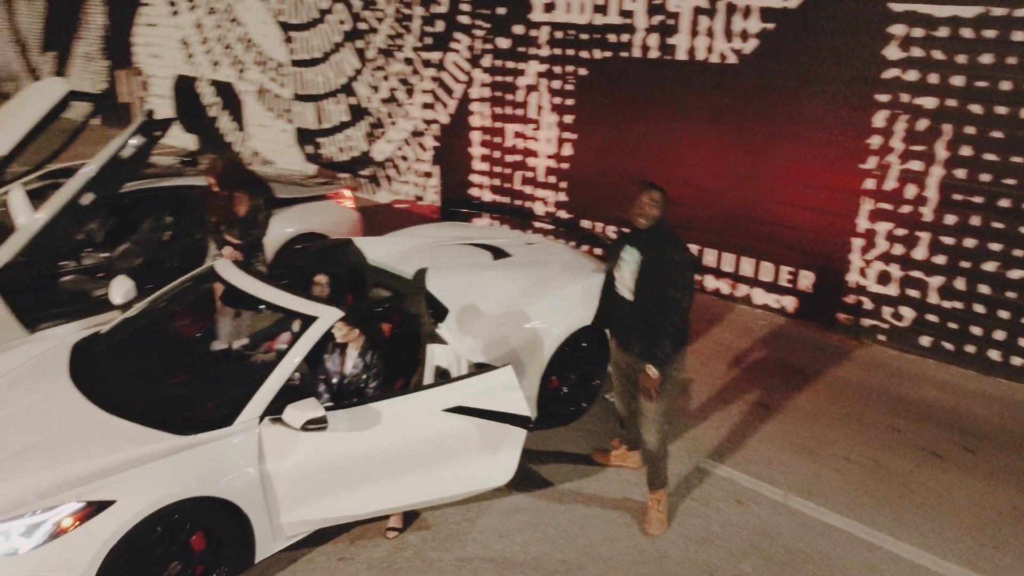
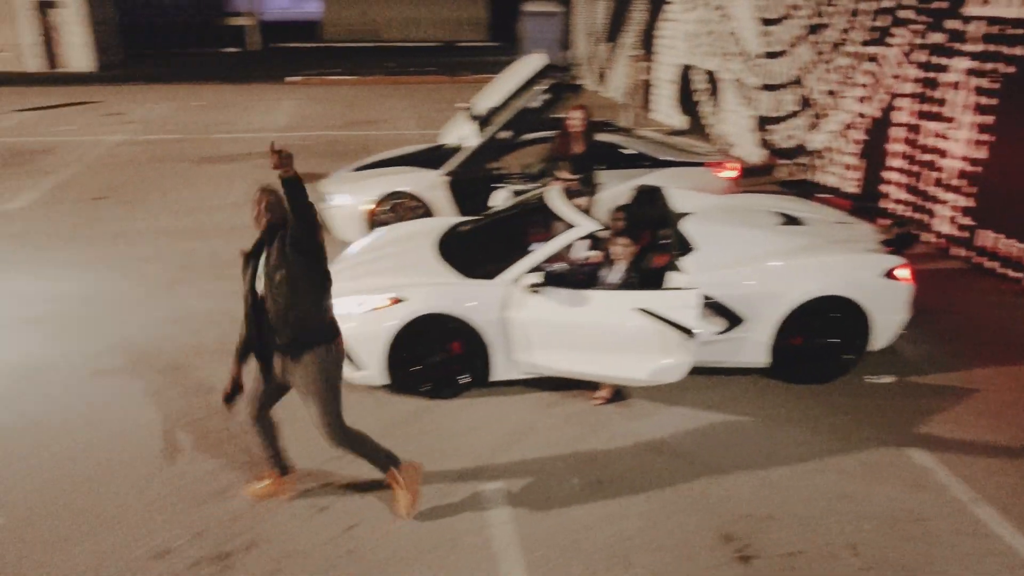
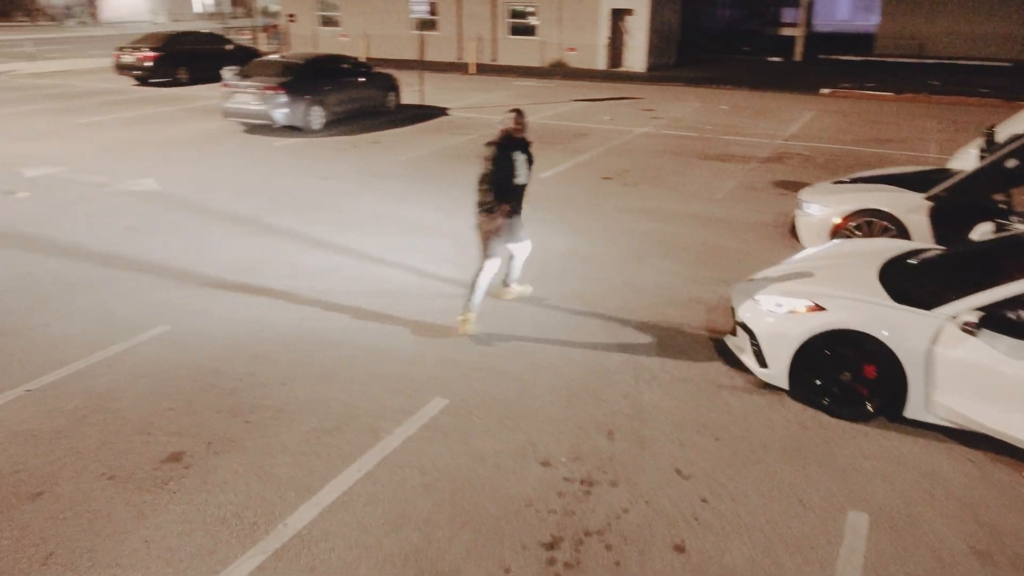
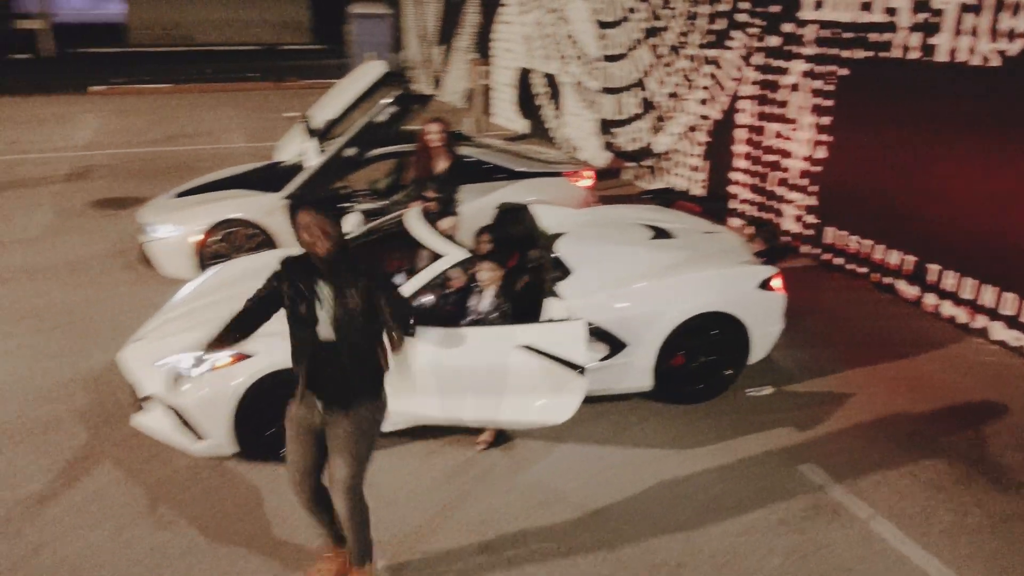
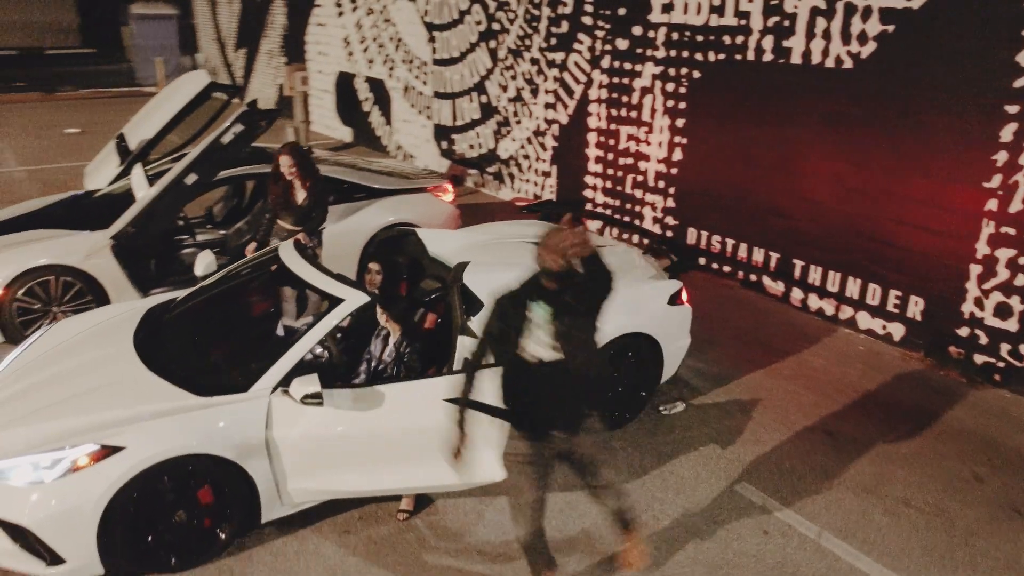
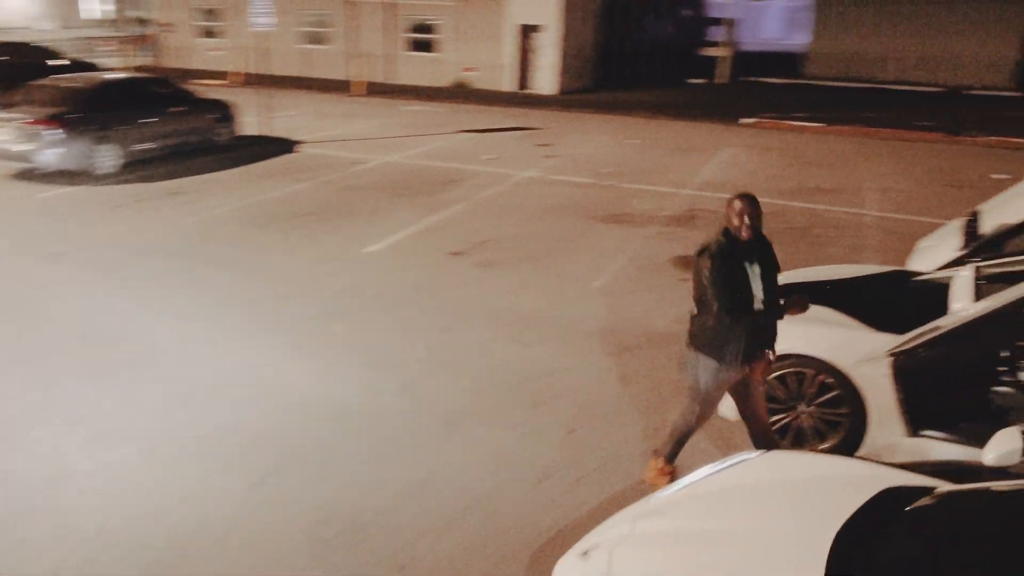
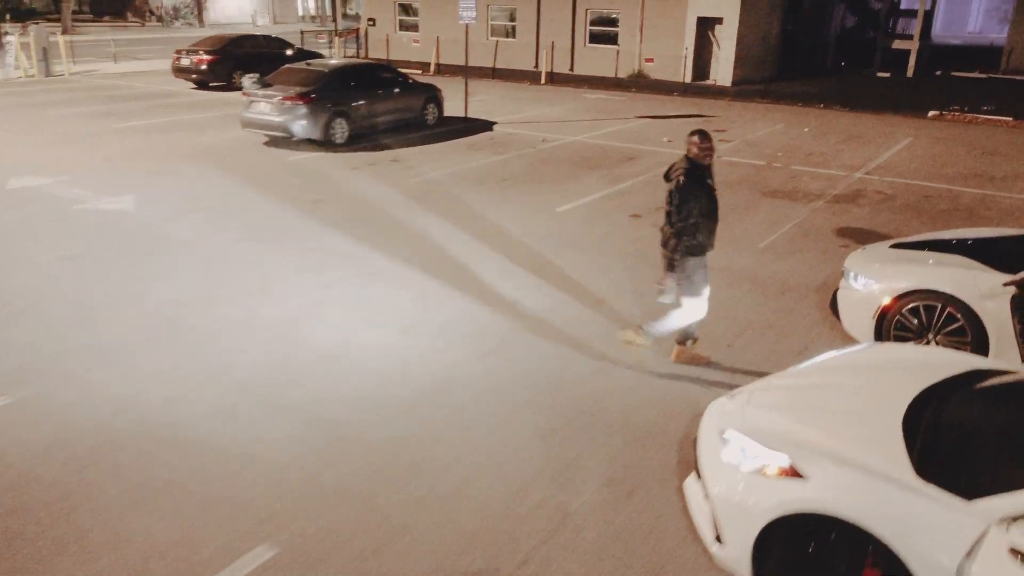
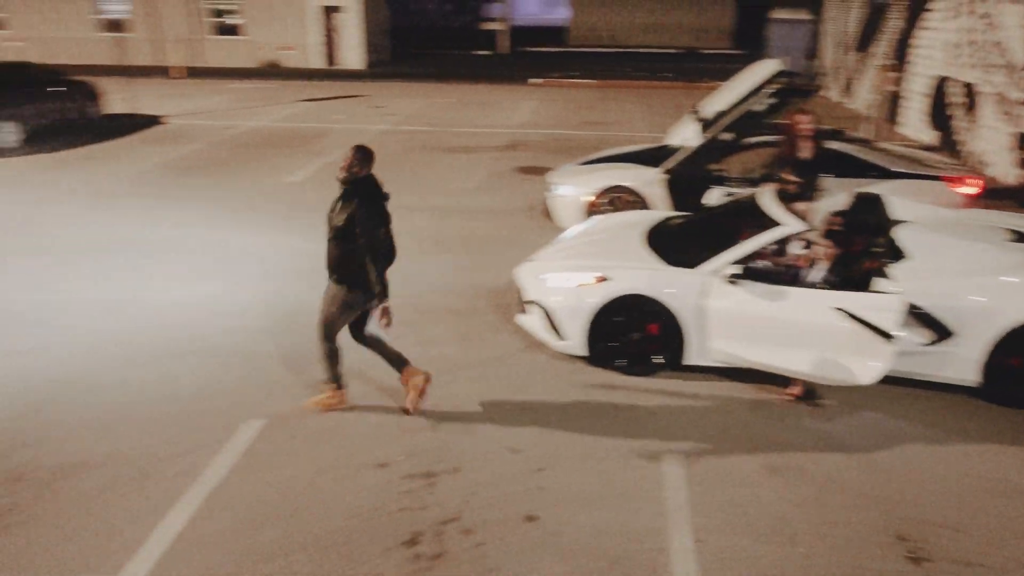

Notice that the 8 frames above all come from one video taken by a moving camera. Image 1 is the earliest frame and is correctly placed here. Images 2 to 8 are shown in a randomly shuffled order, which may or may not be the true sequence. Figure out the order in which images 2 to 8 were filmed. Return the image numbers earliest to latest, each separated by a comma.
5, 4, 2, 8, 3, 7, 6
